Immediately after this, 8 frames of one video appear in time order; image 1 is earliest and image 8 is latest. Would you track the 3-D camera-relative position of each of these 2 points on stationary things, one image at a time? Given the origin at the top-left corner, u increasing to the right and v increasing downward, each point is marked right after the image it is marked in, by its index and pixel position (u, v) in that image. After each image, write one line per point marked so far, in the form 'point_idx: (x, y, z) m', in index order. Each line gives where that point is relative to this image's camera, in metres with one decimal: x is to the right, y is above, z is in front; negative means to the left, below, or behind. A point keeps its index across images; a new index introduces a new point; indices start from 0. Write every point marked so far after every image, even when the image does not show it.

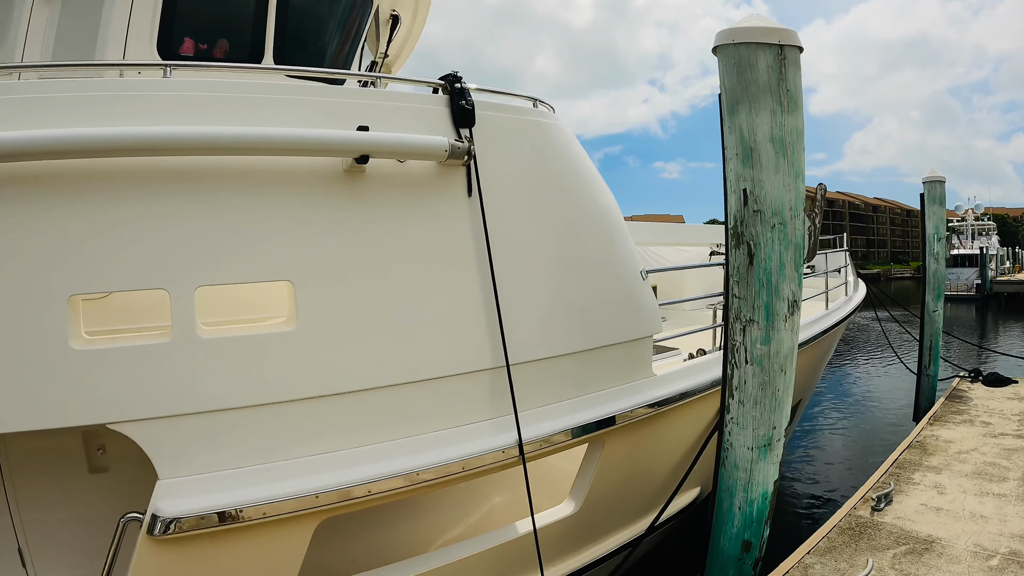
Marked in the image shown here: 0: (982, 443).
0: (+2.7, -0.9, +3.0) m
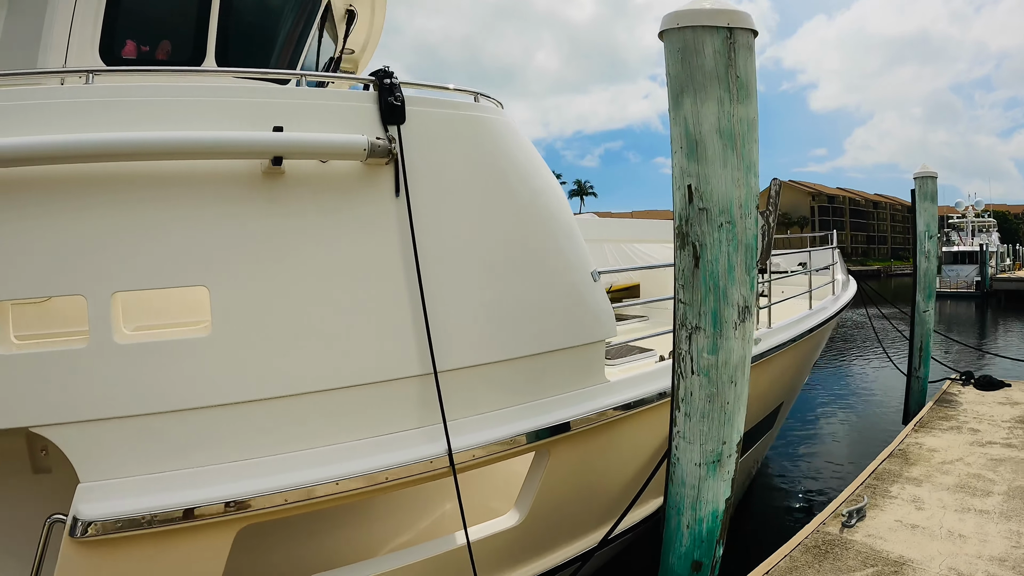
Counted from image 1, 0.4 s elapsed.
0: (+2.5, -0.9, +2.9) m
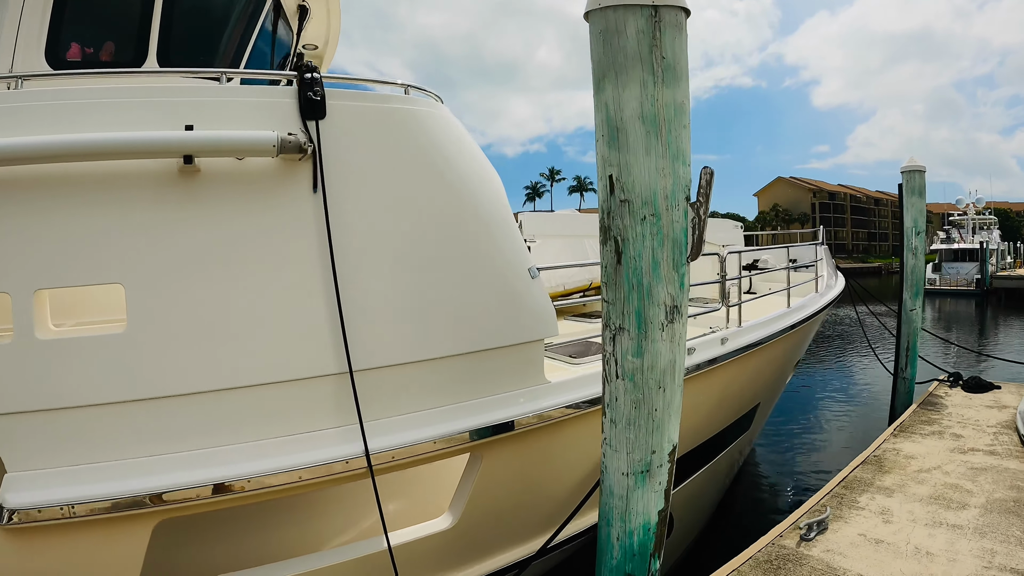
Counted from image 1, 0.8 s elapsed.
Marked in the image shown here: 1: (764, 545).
0: (+2.2, -0.9, +2.7) m
1: (+0.9, -1.0, +2.0) m
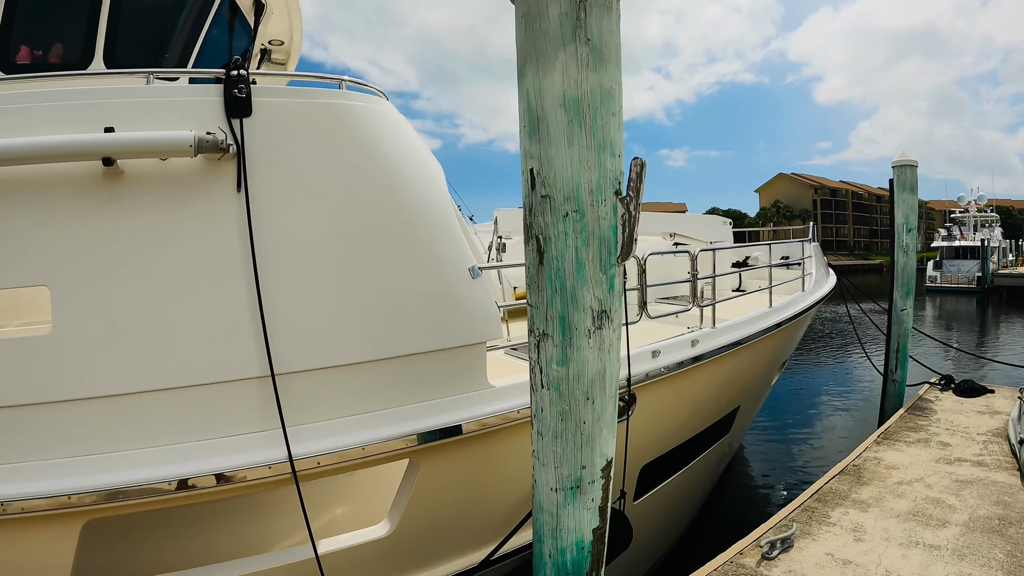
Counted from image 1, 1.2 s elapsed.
0: (+2.0, -0.9, +2.6) m
1: (+0.7, -1.0, +1.8) m
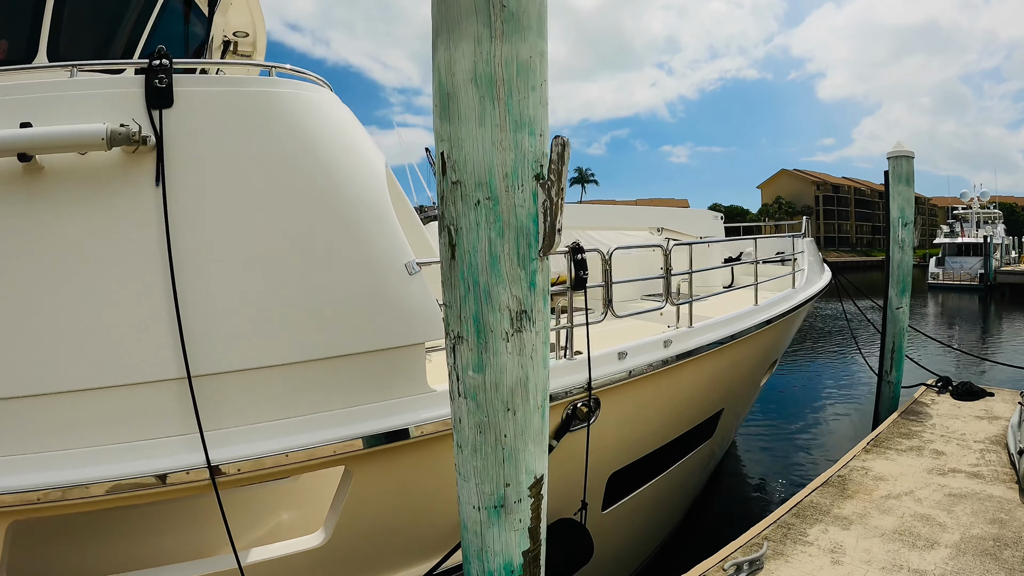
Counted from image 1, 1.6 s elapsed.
0: (+1.8, -0.9, +2.4) m
1: (+0.5, -1.0, +1.6) m
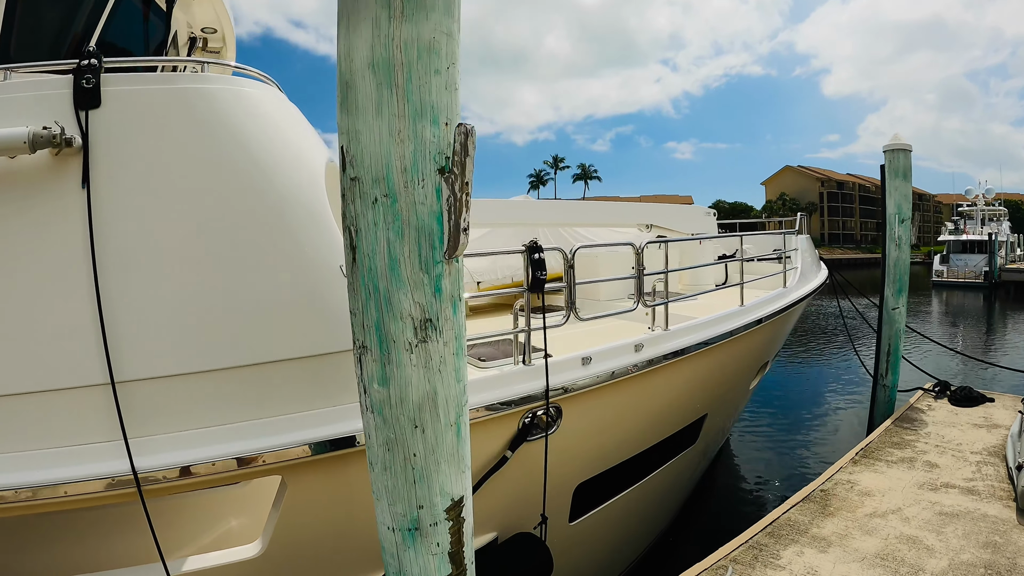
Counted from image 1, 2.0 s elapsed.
0: (+1.7, -0.9, +2.2) m
1: (+0.4, -1.0, +1.5) m
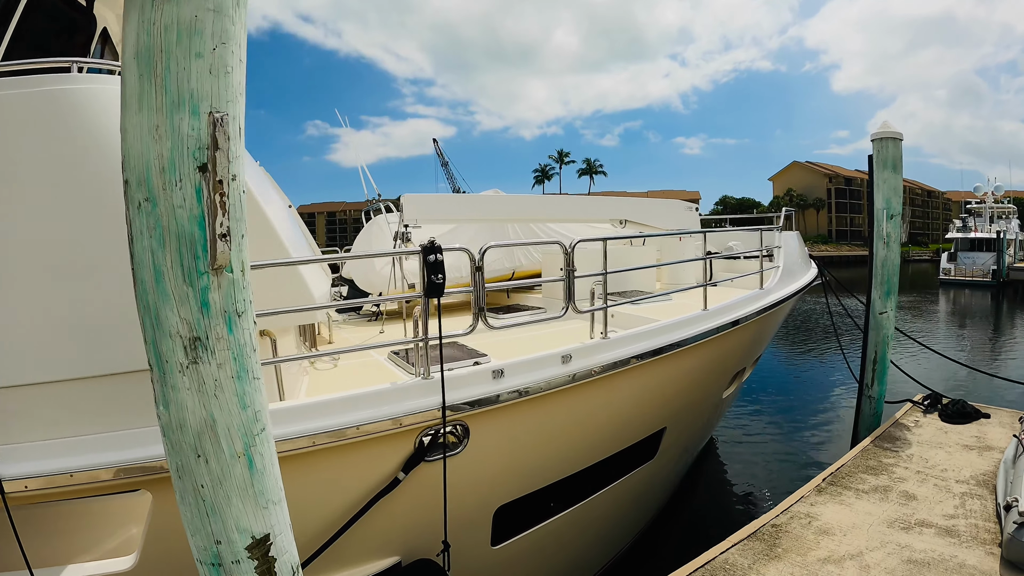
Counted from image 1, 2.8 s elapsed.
0: (+1.3, -0.9, +1.9) m
1: (0.0, -1.0, +1.2) m
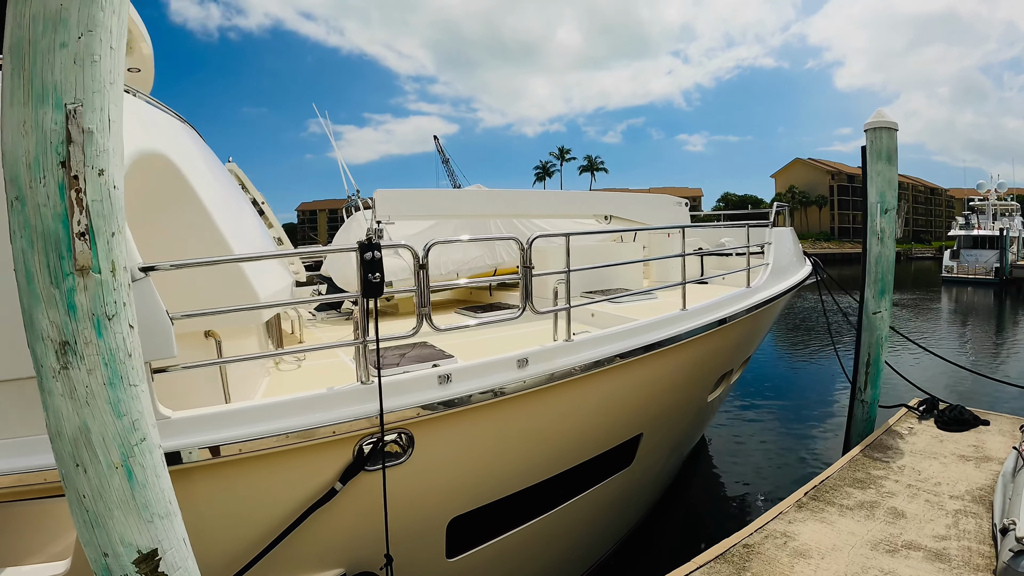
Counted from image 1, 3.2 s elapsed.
0: (+1.1, -0.9, +1.7) m
1: (-0.2, -1.0, +1.0) m
